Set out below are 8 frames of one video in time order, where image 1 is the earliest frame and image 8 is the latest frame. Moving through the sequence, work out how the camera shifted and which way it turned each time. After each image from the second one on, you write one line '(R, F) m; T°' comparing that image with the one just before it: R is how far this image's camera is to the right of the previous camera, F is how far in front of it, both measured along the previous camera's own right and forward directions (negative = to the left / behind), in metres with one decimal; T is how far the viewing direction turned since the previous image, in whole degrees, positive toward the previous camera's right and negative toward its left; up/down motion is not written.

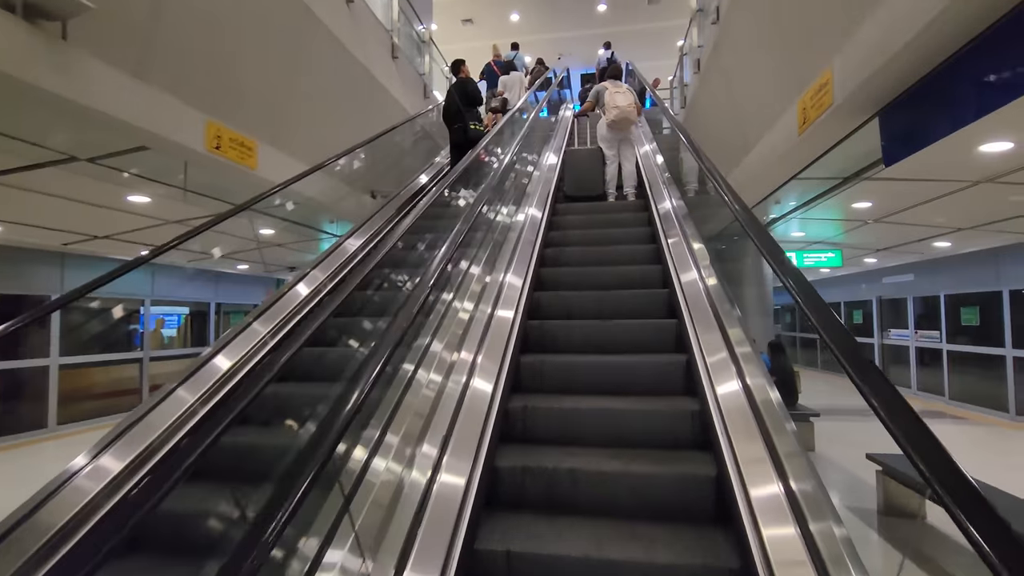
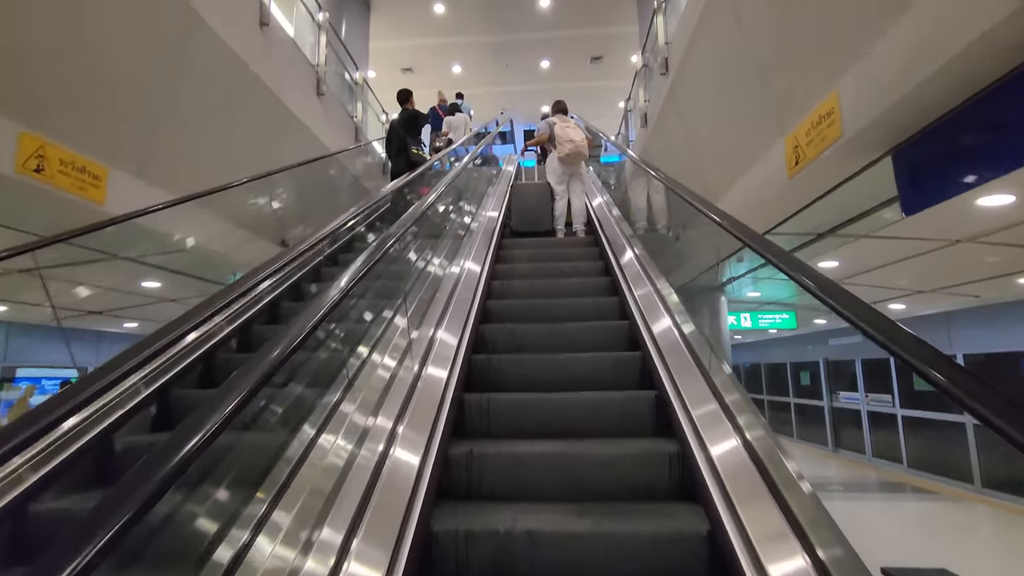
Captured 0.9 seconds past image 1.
(+0.1, +0.7) m; +6°
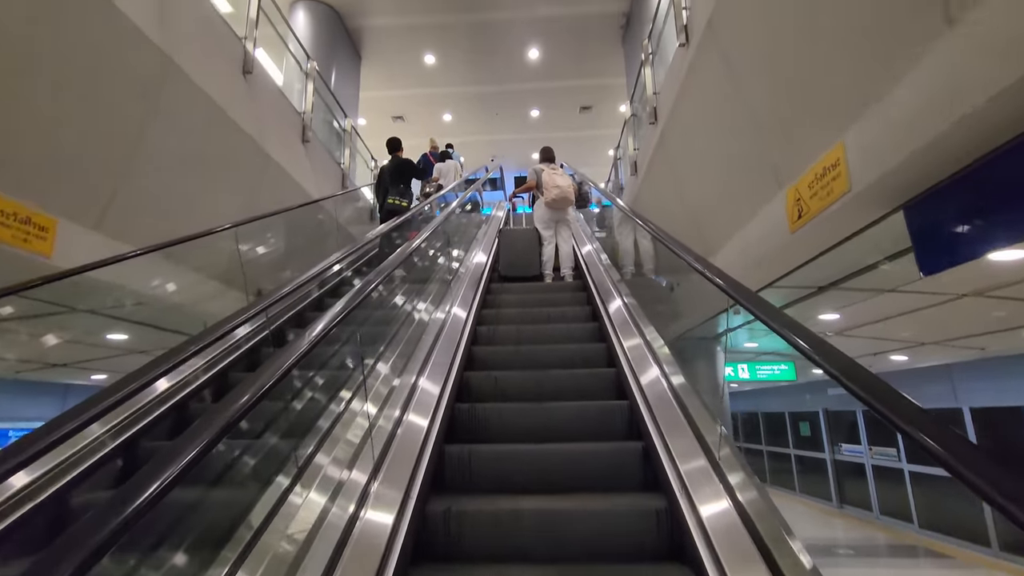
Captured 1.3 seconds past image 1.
(0.0, +0.2) m; +1°
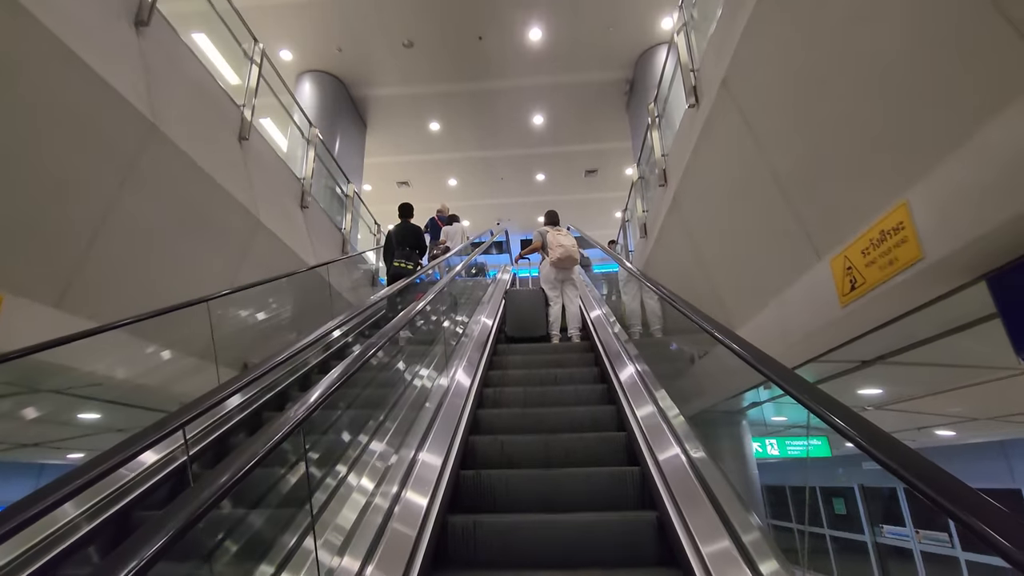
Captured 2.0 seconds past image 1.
(0.0, +0.3) m; -1°
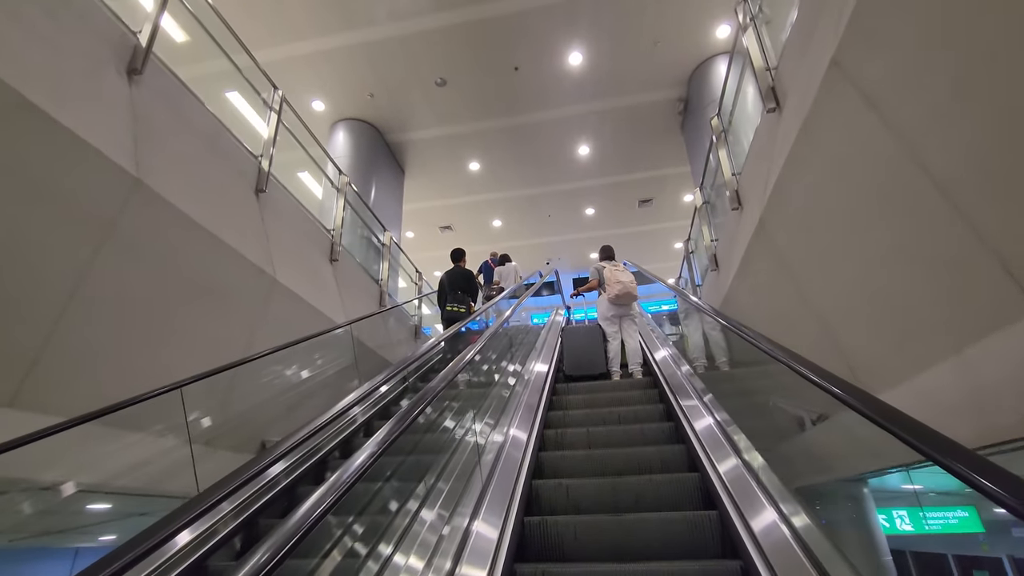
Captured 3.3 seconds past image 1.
(0.0, +0.6) m; -6°
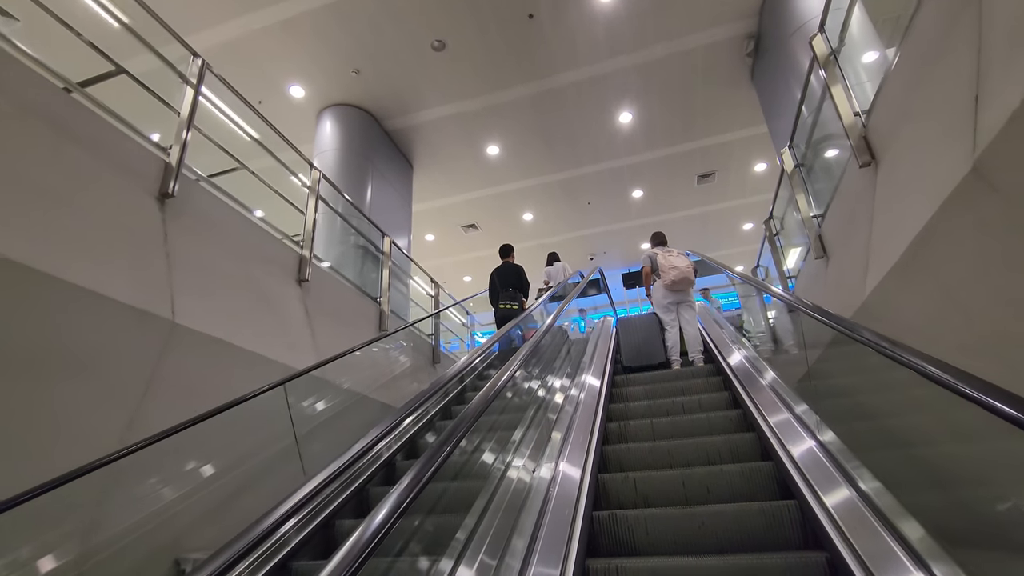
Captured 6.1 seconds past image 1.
(+0.1, +1.2) m; -5°
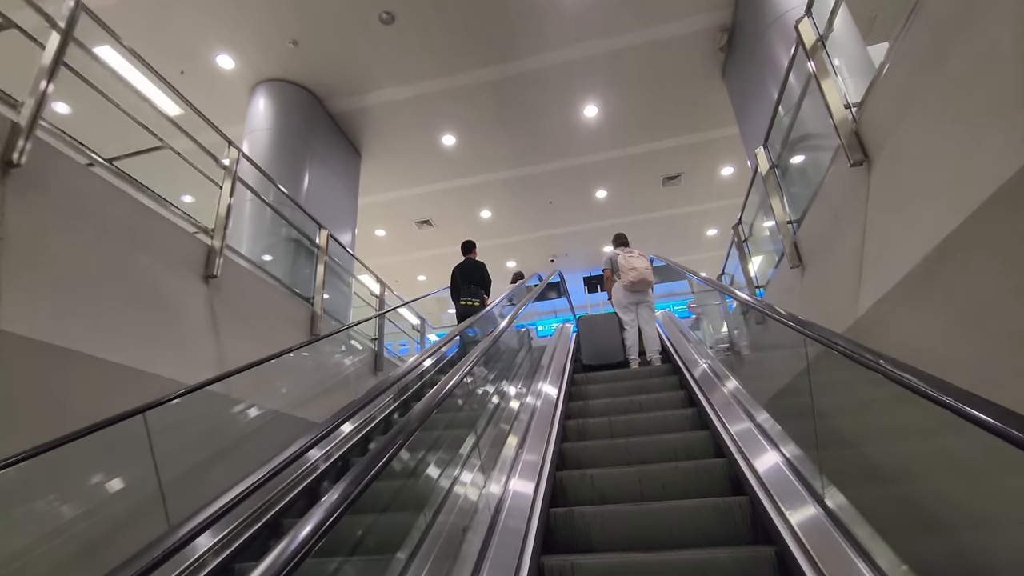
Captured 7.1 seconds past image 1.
(+0.1, +0.4) m; +4°
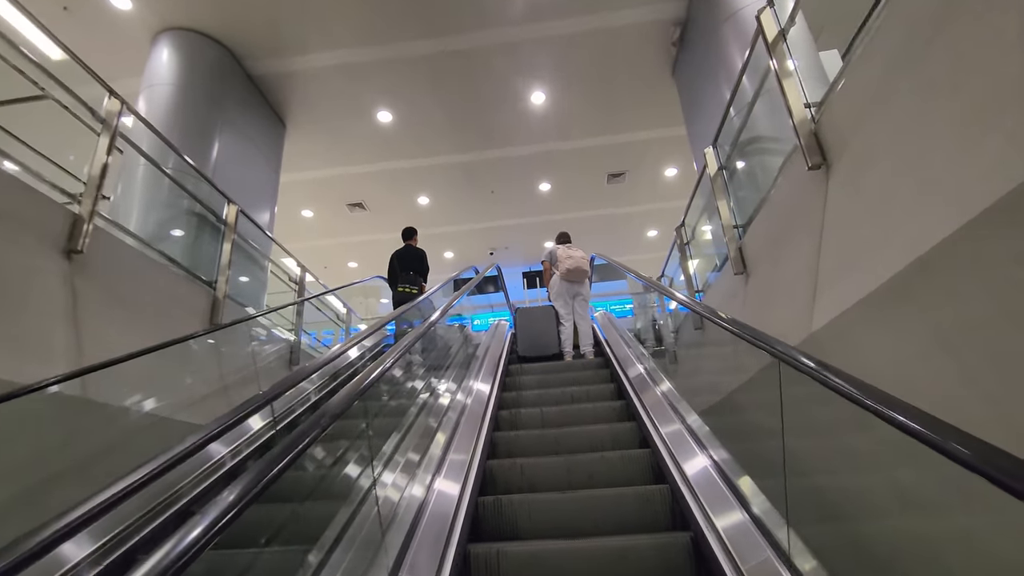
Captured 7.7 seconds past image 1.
(0.0, +0.3) m; +7°
